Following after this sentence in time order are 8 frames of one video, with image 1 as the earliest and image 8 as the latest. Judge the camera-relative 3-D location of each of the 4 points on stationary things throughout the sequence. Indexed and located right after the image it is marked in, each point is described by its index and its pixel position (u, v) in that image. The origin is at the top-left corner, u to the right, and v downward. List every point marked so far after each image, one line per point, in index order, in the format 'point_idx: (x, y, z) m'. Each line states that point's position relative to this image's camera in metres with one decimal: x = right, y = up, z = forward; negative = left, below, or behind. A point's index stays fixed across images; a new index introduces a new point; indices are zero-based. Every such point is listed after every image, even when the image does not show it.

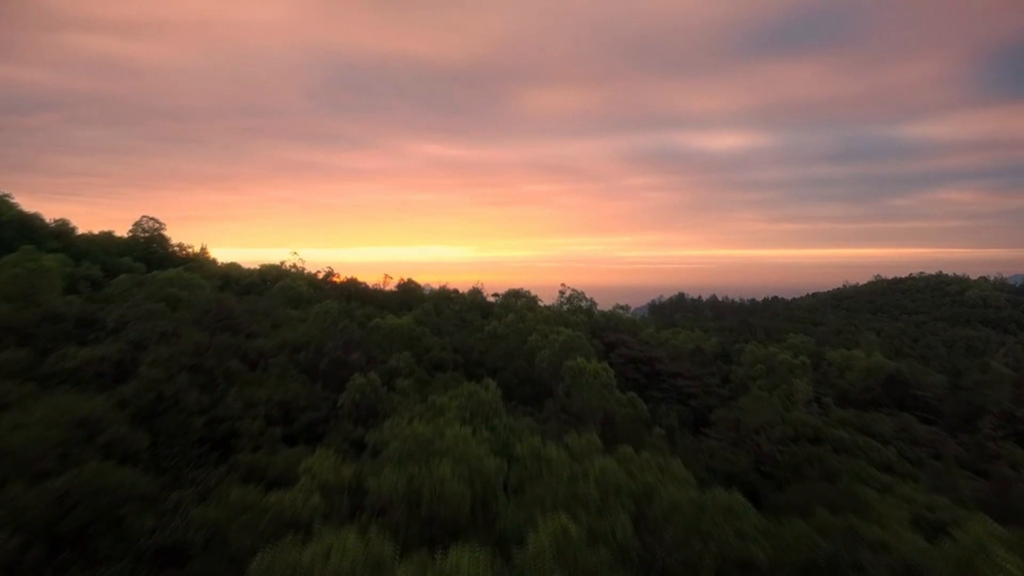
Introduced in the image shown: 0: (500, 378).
0: (-0.2, -1.9, +8.9) m
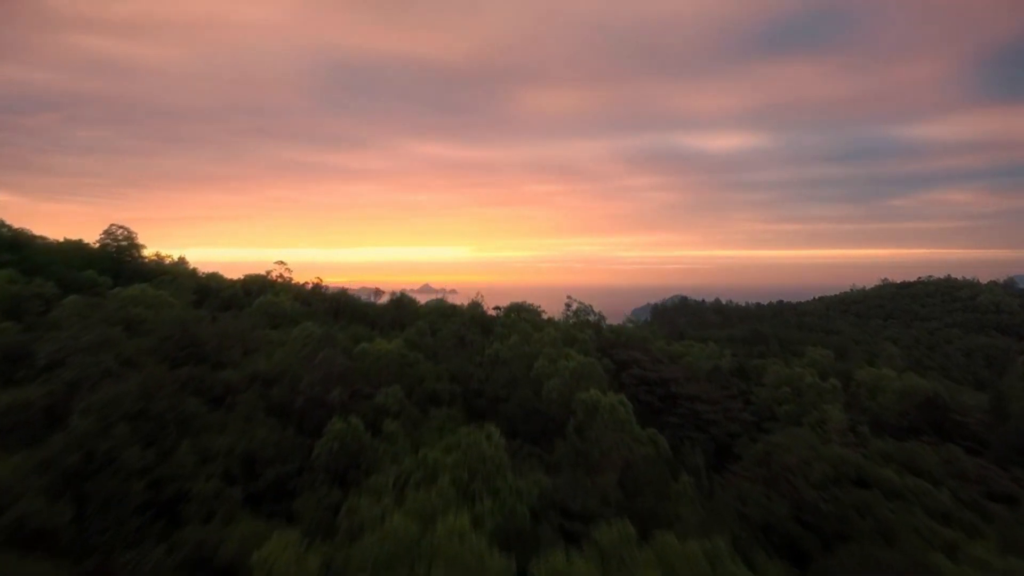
0: (-0.2, -2.3, +7.9) m
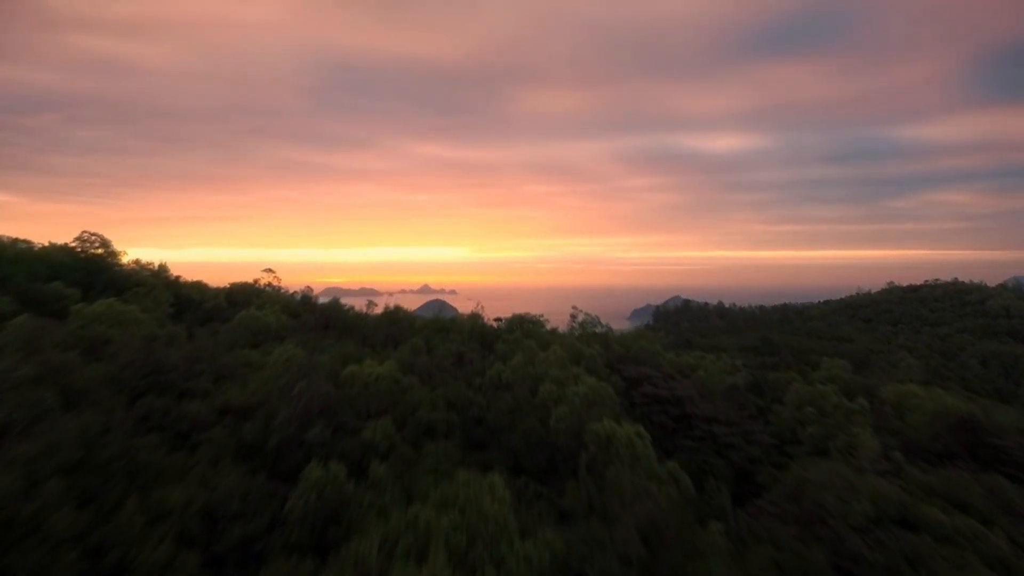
0: (-0.1, -2.6, +7.1) m
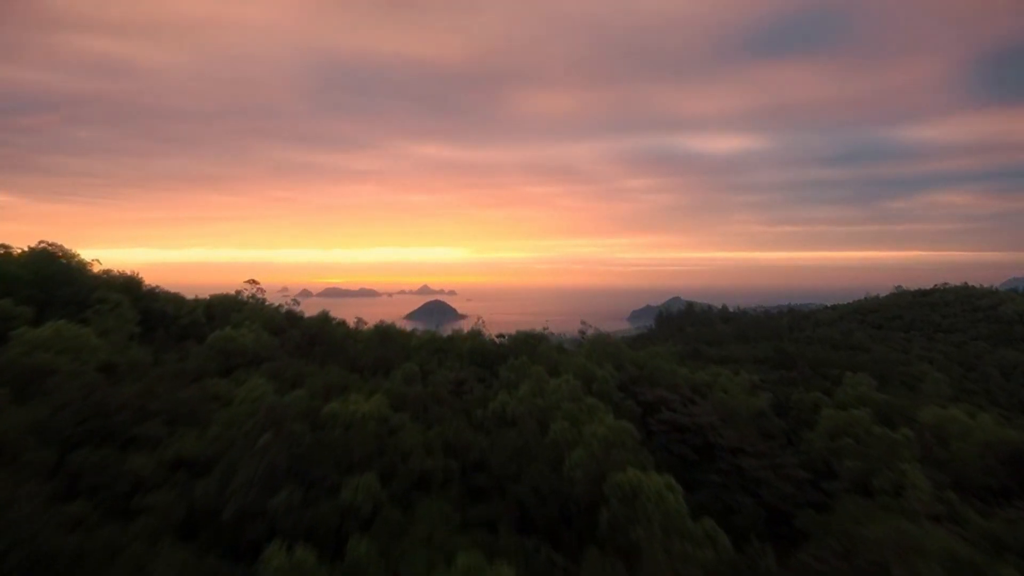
0: (0.0, -2.9, +6.0) m
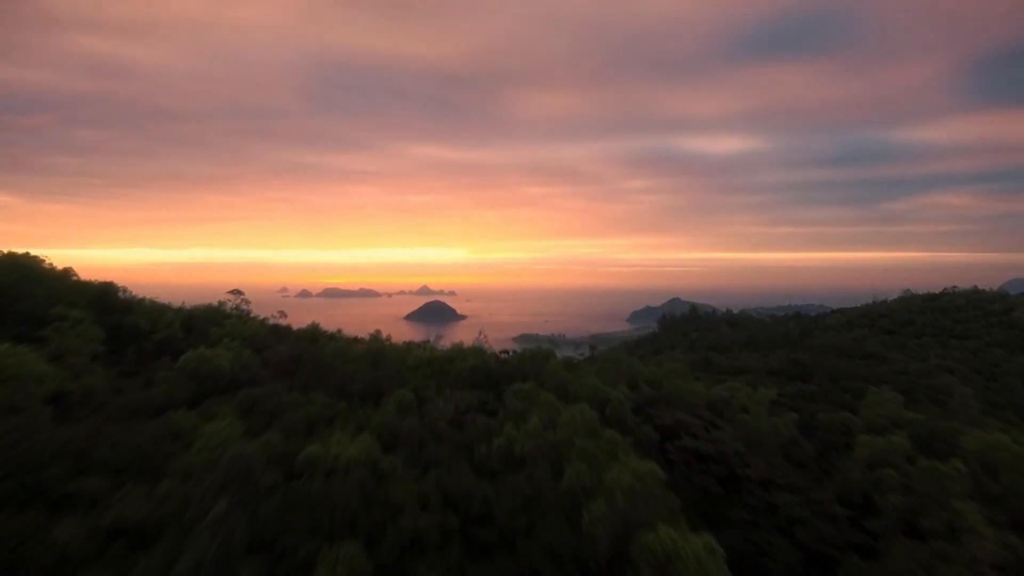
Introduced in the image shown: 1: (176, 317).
0: (+0.1, -3.2, +5.1) m
1: (-8.4, -0.8, +10.6) m
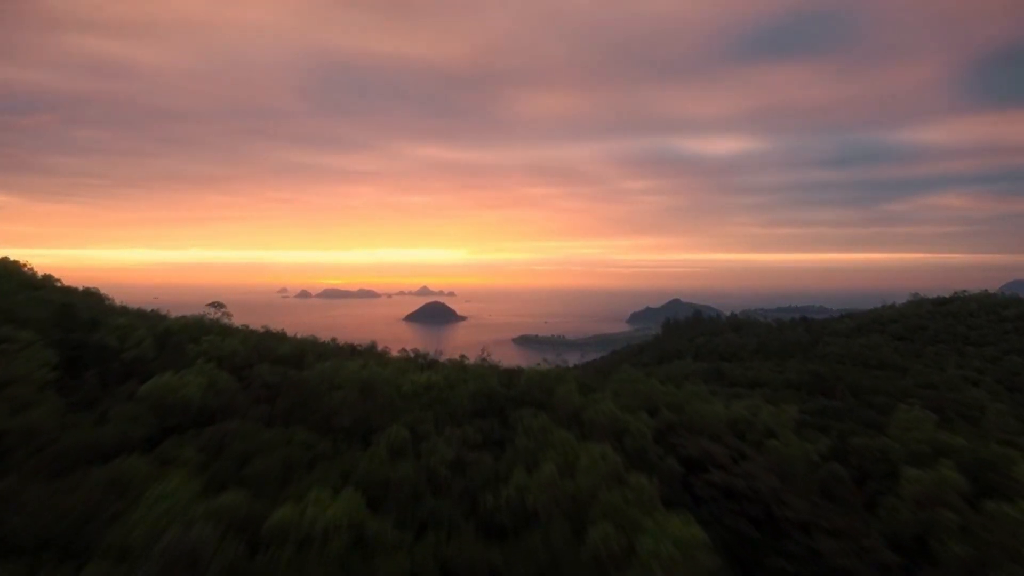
0: (+0.3, -3.5, +4.2) m
1: (-8.2, -1.1, +9.6) m
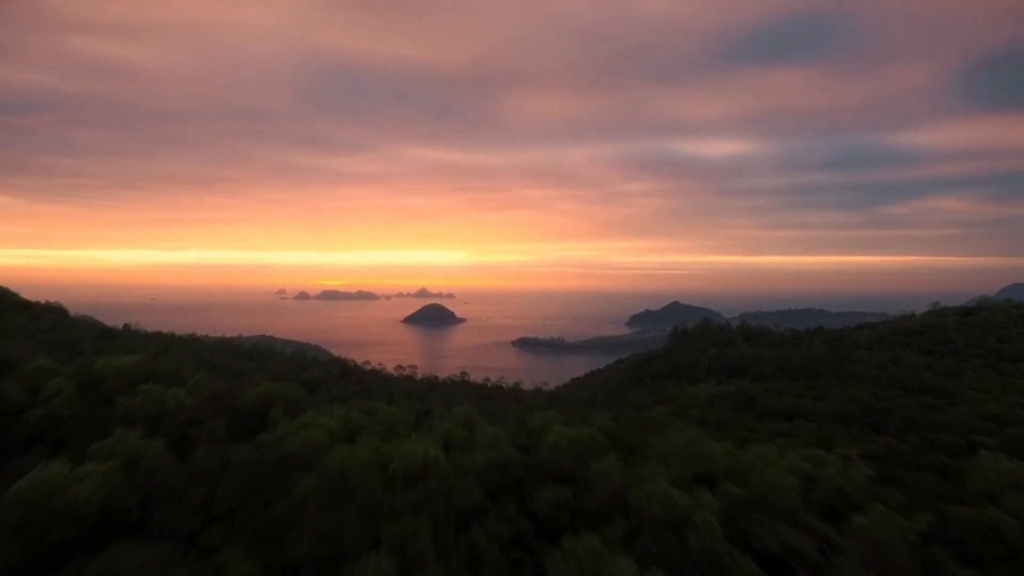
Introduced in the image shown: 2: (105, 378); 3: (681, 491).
0: (+0.6, -4.1, +2.1) m
1: (-7.9, -1.7, +7.6) m
2: (-7.6, -1.7, +8.0) m
3: (+2.7, -3.2, +6.7) m
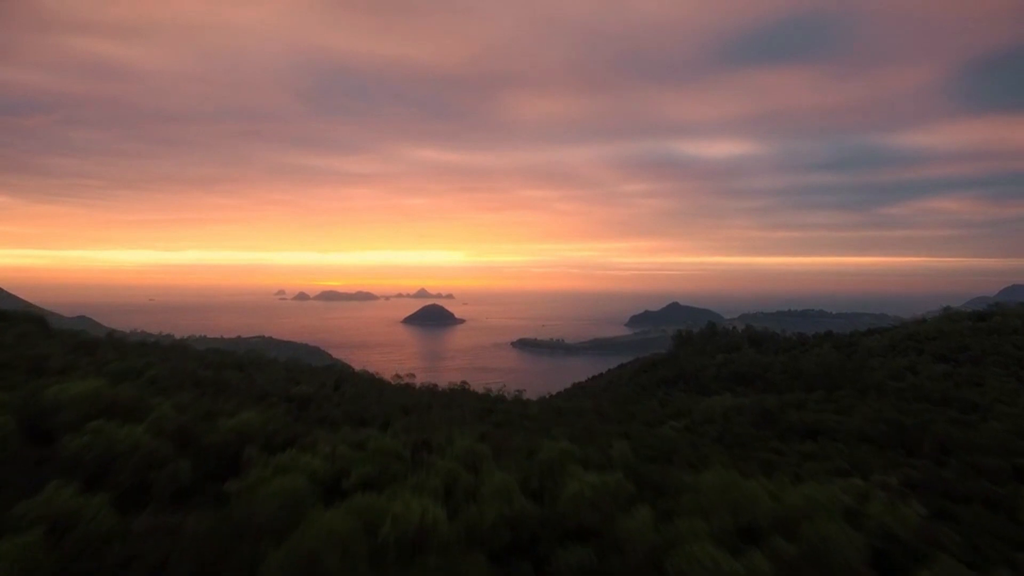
0: (+0.8, -4.4, +1.1) m
1: (-7.7, -2.0, +6.5) m
2: (-7.5, -2.0, +6.9) m
3: (+2.8, -3.5, +5.6) m
